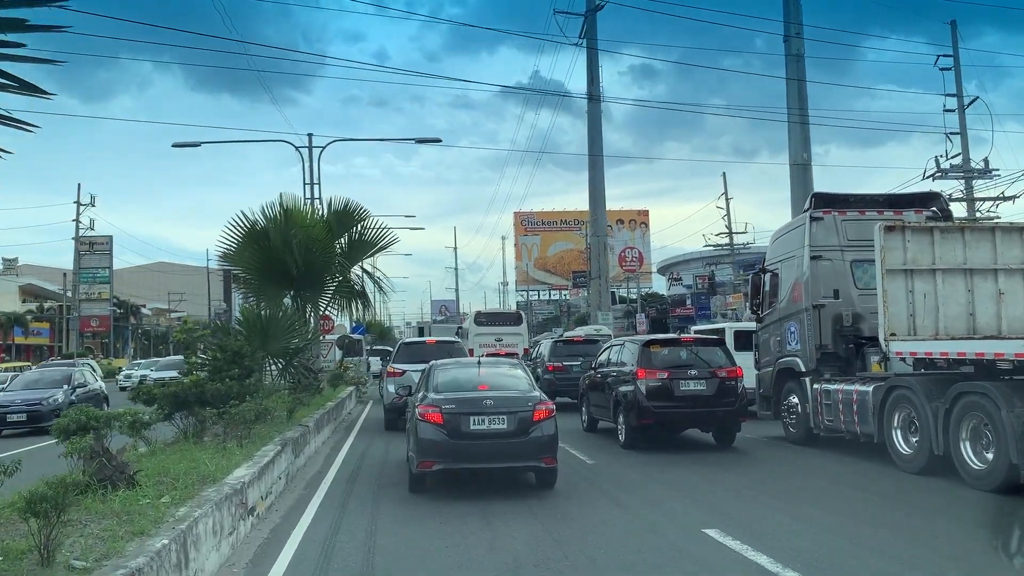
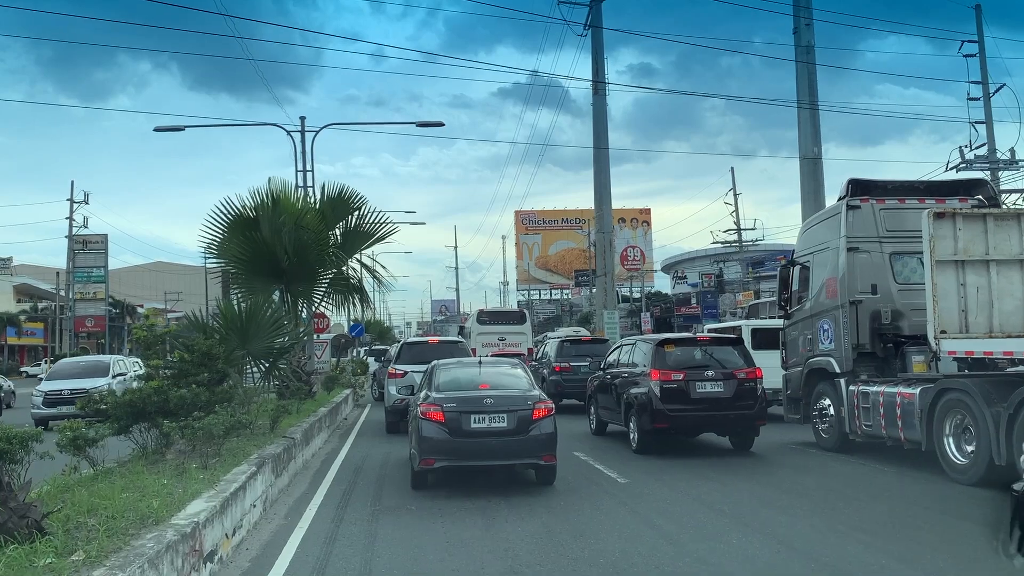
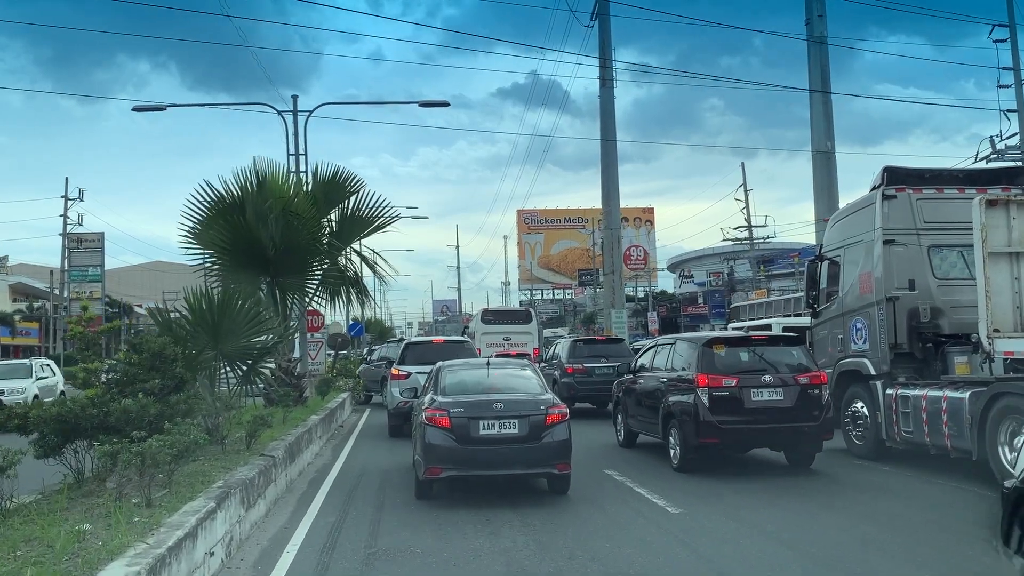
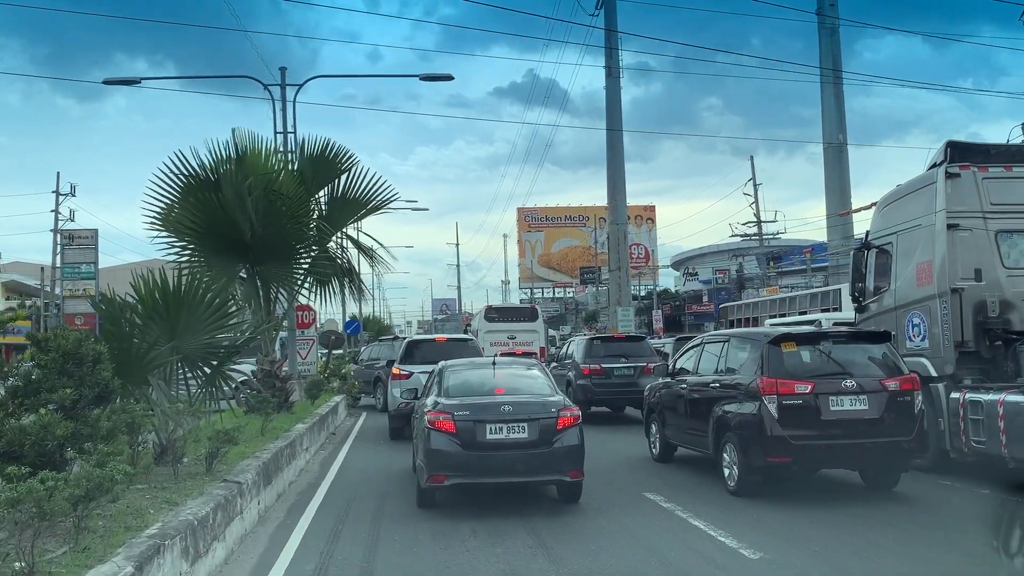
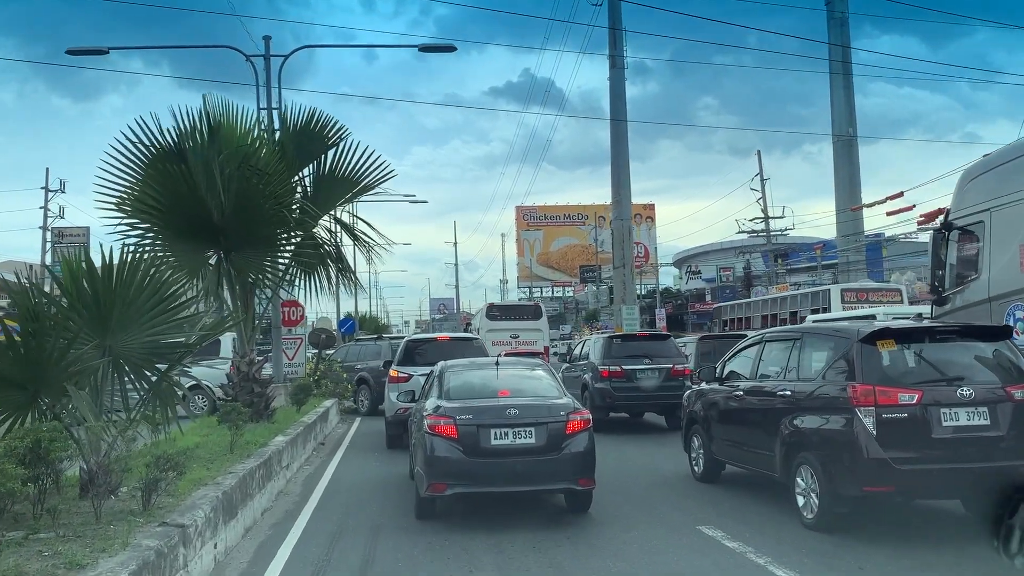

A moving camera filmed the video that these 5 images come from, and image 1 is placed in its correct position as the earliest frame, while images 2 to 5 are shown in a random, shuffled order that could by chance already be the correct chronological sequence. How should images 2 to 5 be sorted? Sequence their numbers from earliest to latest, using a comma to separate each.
2, 3, 4, 5
